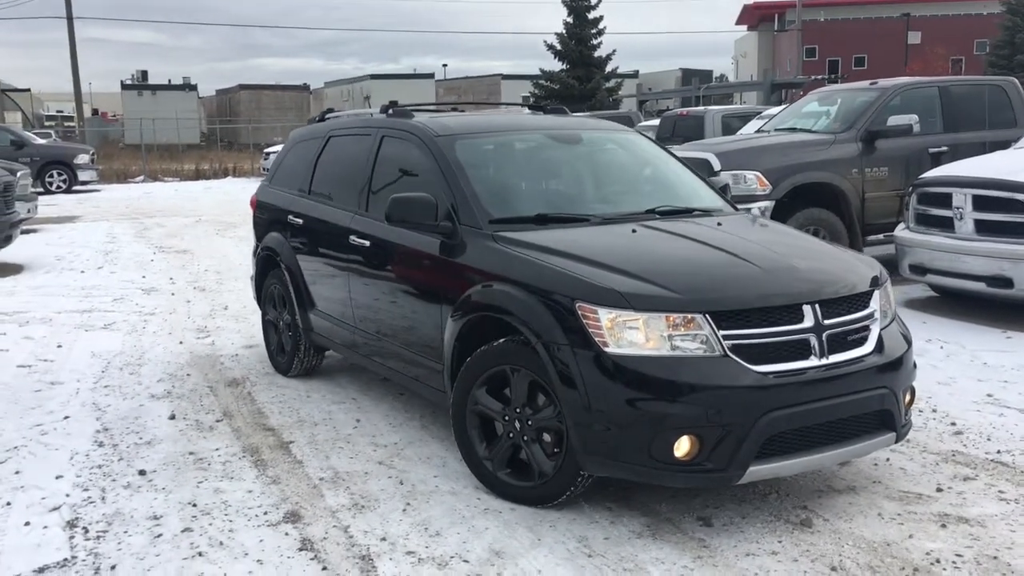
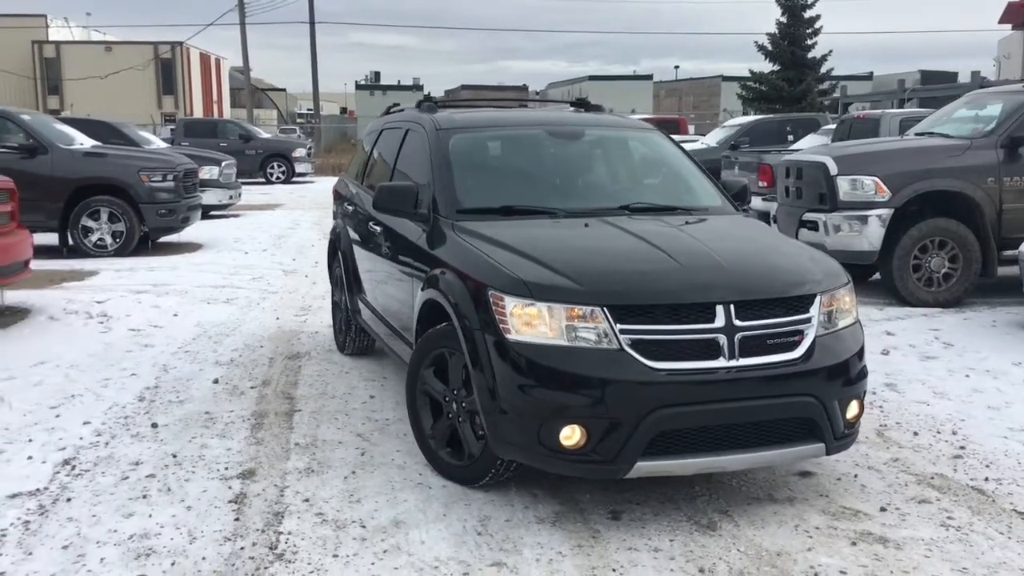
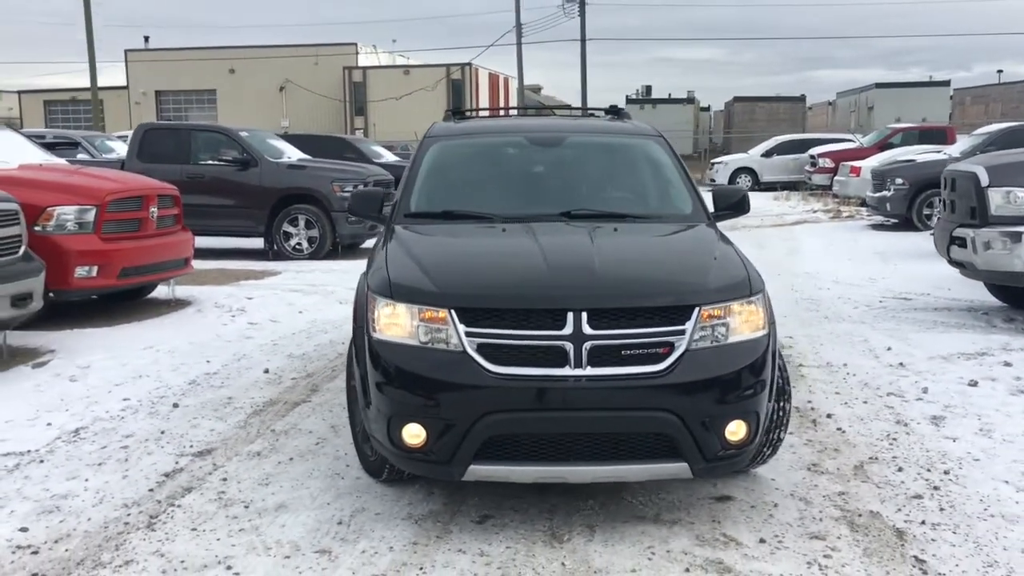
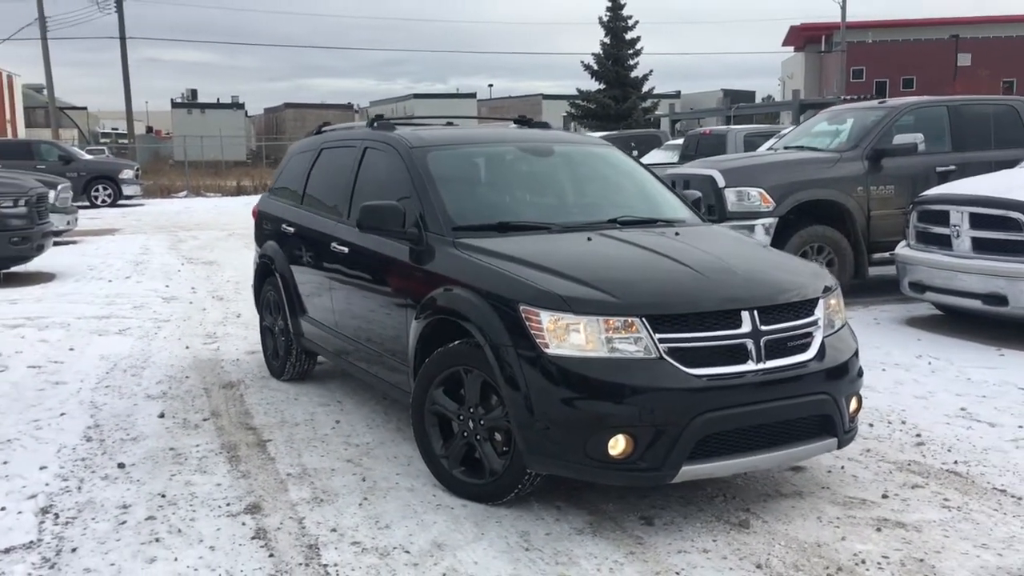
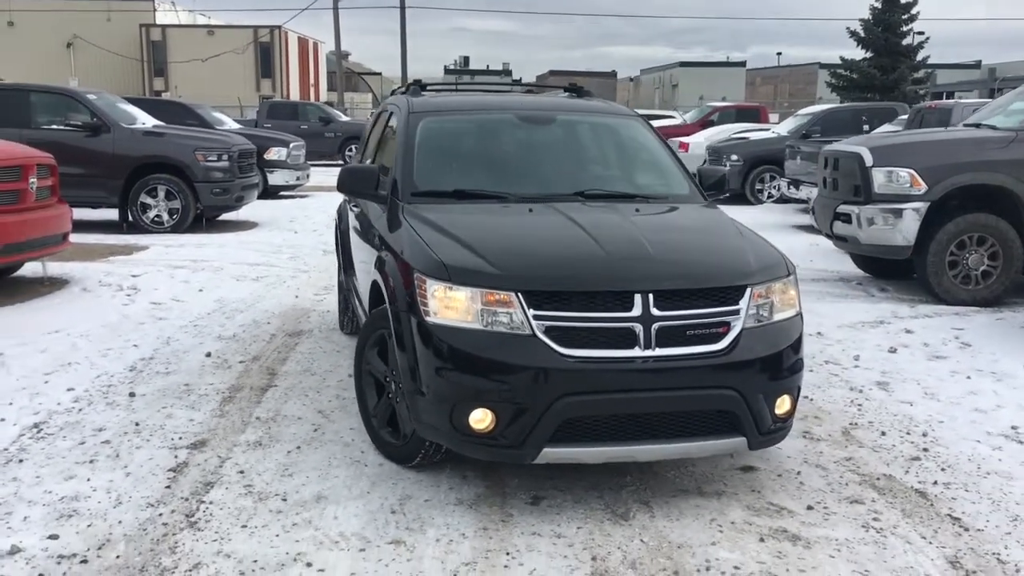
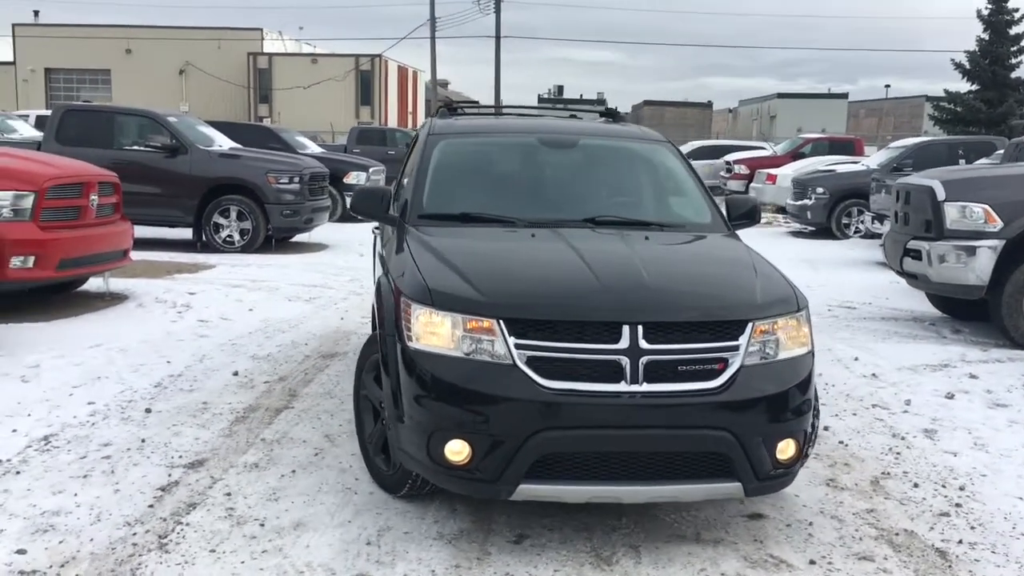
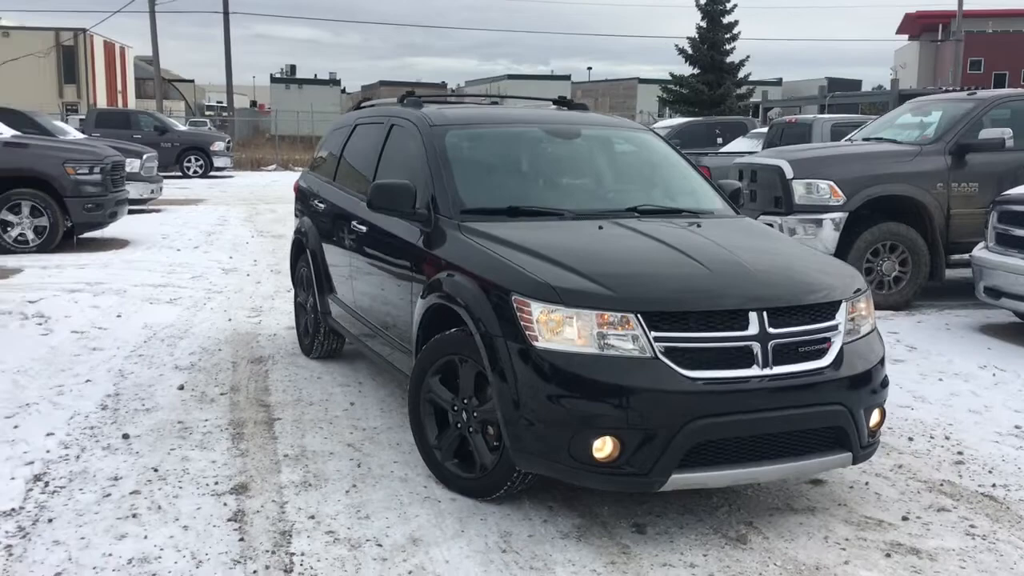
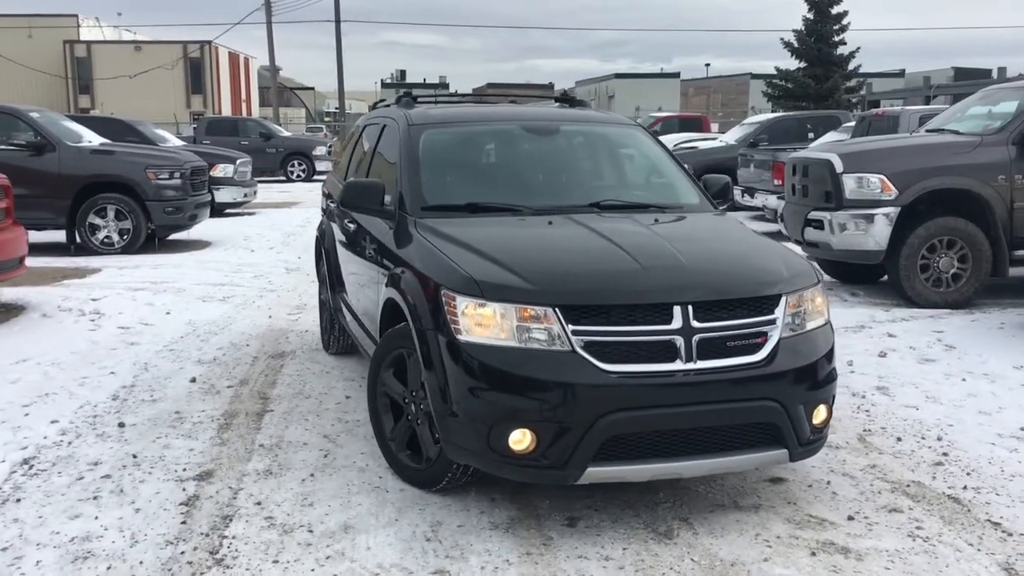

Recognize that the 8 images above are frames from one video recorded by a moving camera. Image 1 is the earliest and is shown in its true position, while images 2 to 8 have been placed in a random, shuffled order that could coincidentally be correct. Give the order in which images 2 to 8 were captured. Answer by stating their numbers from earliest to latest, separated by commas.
4, 7, 2, 8, 5, 6, 3
